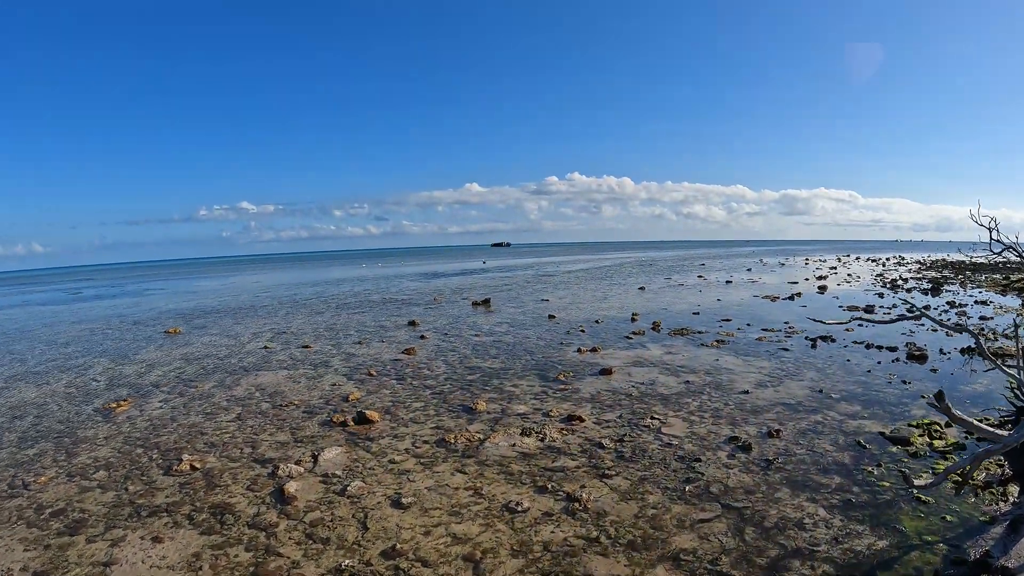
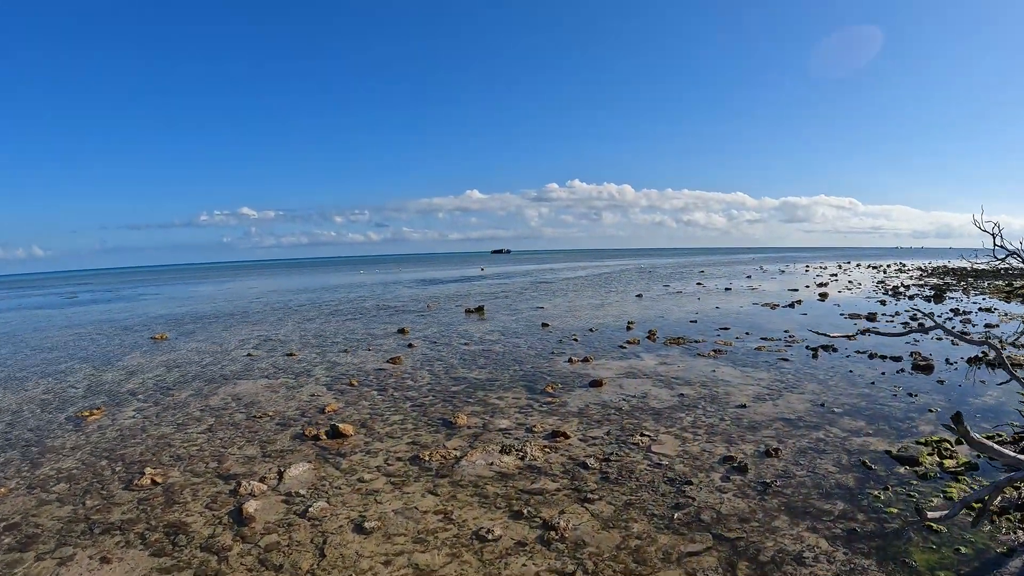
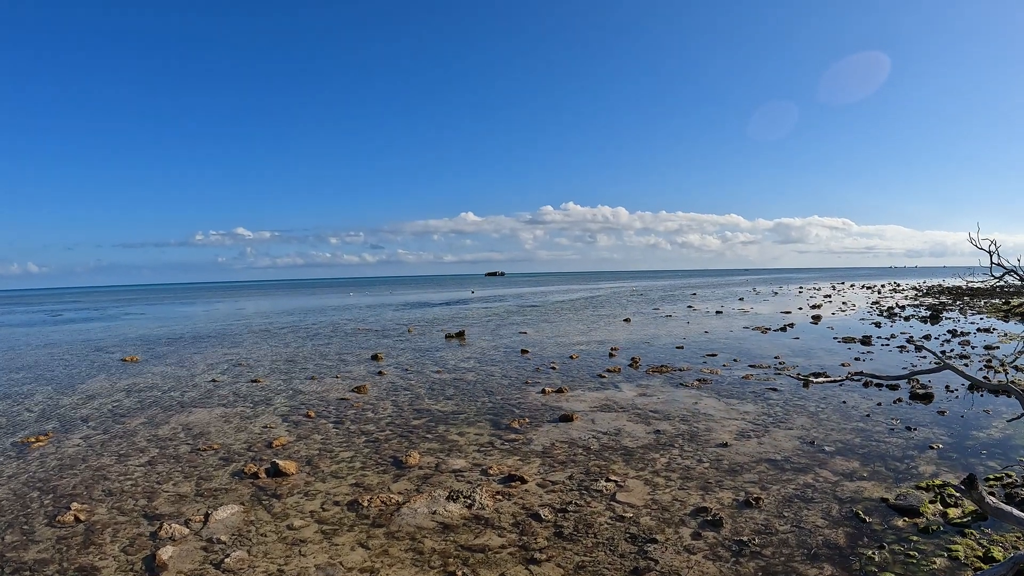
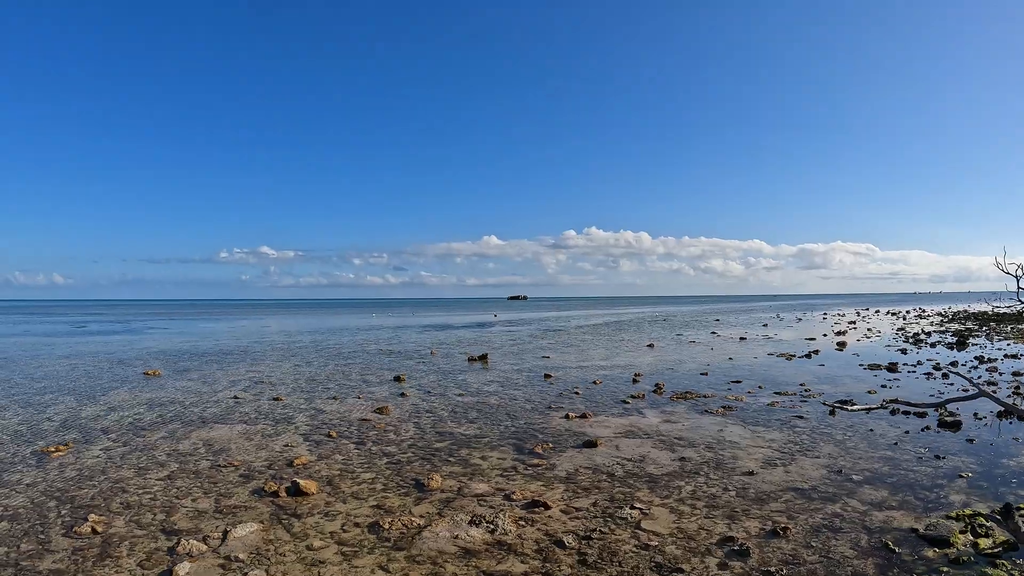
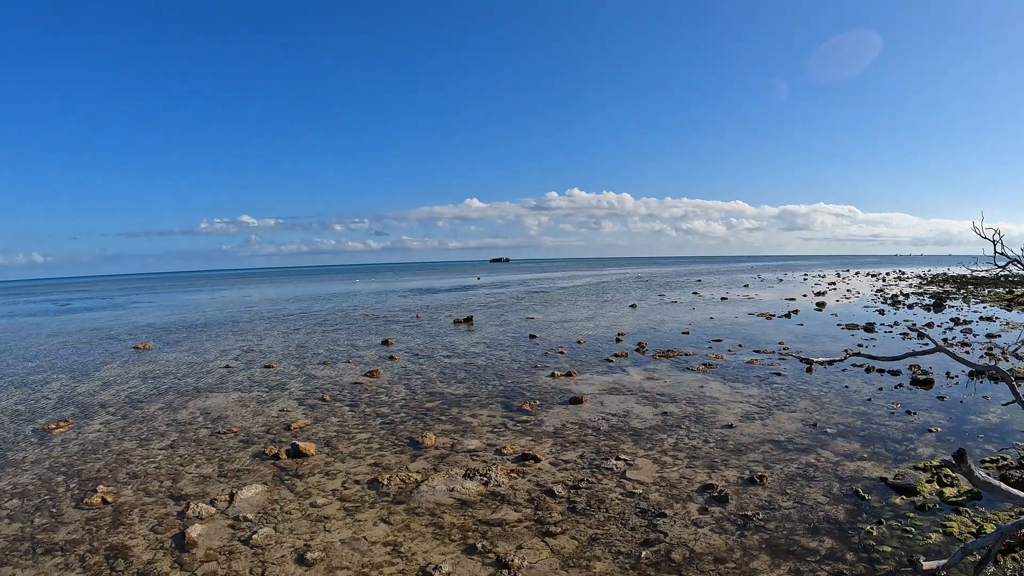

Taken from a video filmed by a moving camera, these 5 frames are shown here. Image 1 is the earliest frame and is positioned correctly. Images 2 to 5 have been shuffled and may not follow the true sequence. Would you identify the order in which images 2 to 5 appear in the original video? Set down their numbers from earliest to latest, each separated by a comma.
2, 5, 3, 4
